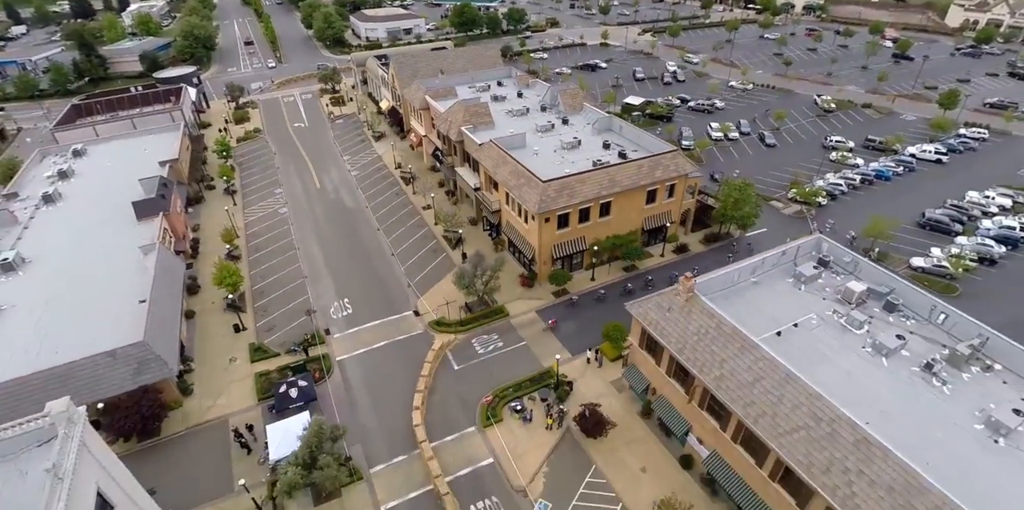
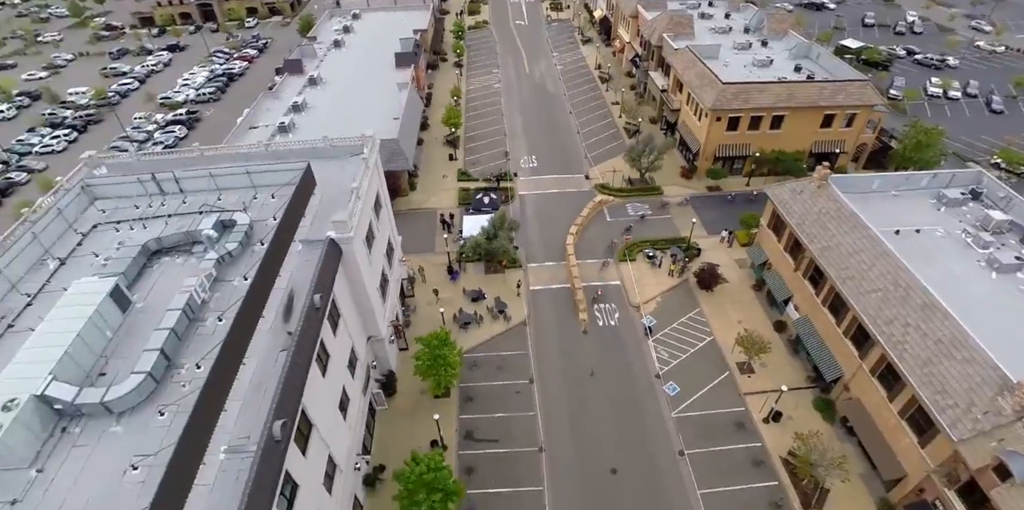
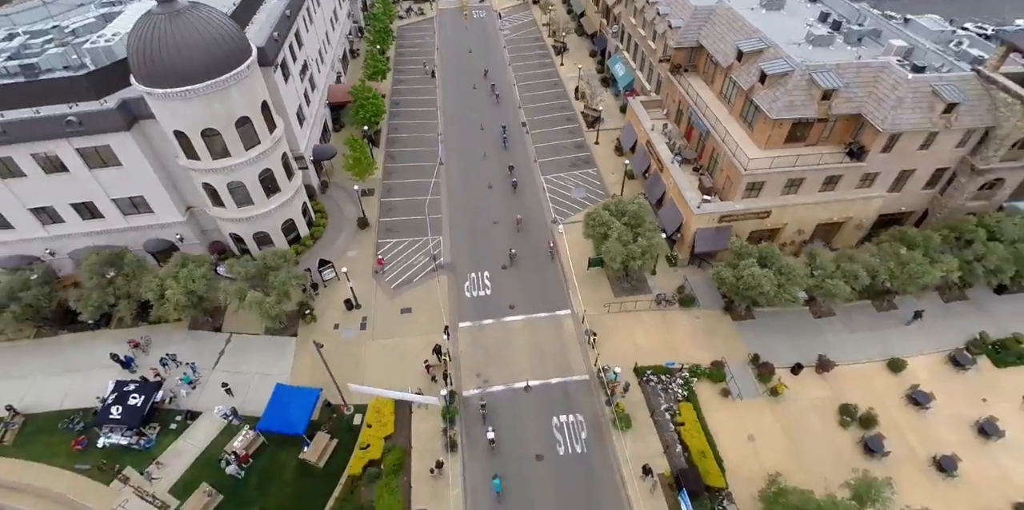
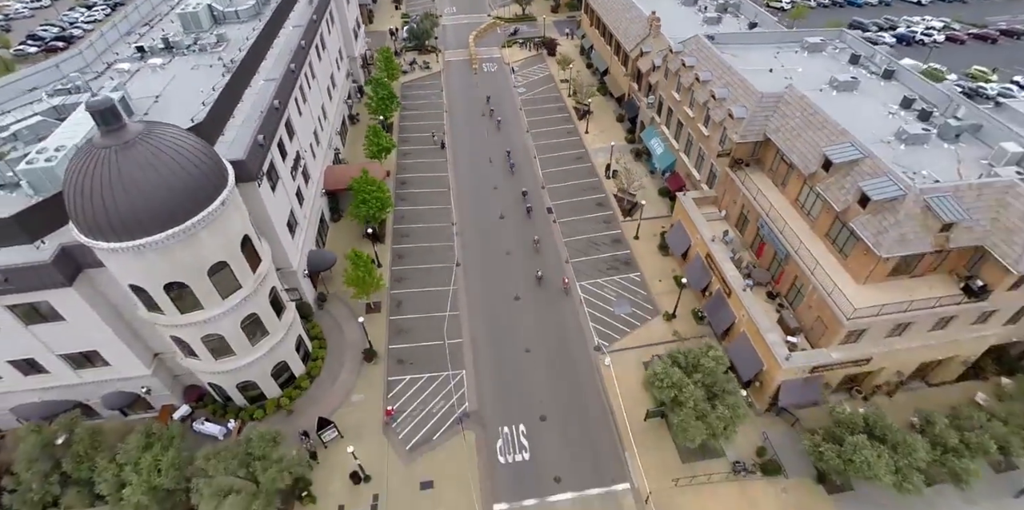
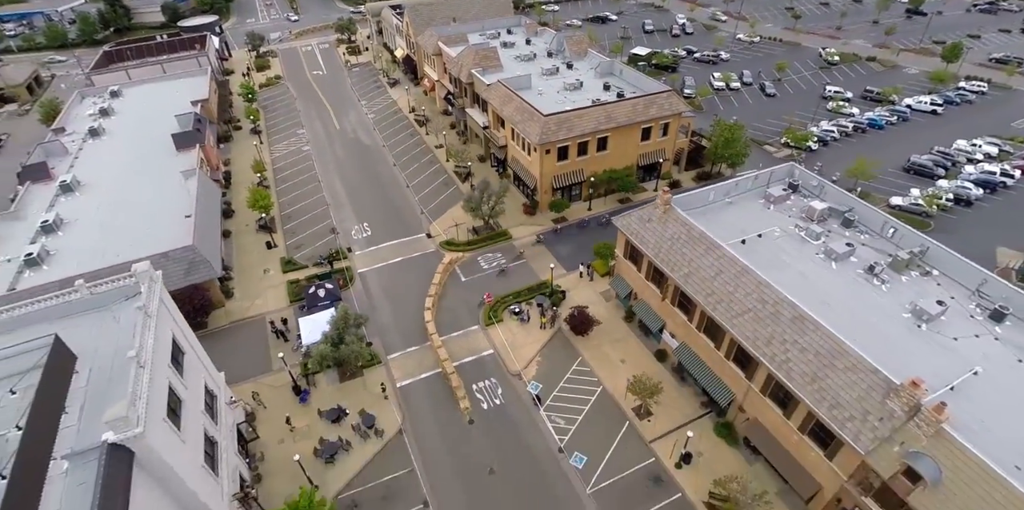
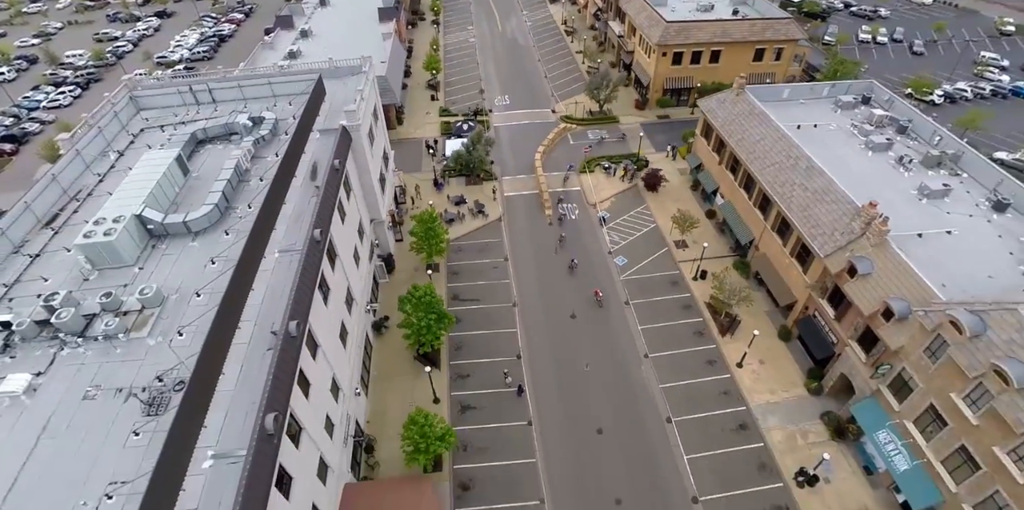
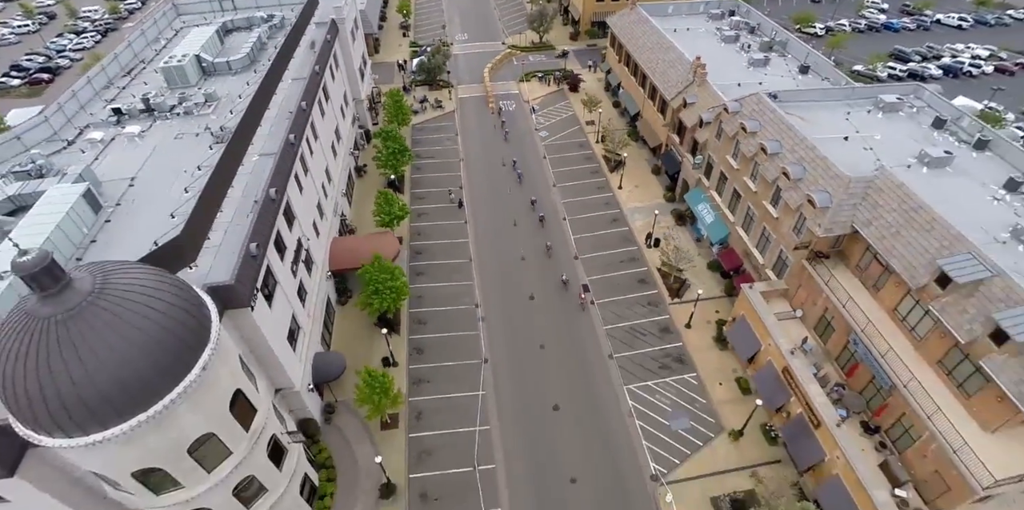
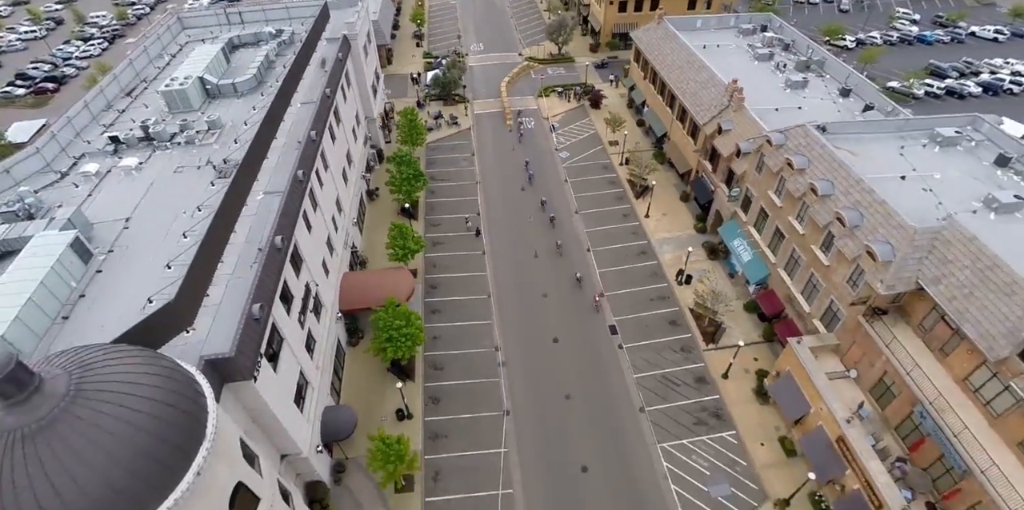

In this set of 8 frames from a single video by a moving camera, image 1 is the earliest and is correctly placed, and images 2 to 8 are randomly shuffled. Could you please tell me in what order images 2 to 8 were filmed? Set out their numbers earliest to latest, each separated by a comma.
5, 2, 6, 8, 7, 4, 3
